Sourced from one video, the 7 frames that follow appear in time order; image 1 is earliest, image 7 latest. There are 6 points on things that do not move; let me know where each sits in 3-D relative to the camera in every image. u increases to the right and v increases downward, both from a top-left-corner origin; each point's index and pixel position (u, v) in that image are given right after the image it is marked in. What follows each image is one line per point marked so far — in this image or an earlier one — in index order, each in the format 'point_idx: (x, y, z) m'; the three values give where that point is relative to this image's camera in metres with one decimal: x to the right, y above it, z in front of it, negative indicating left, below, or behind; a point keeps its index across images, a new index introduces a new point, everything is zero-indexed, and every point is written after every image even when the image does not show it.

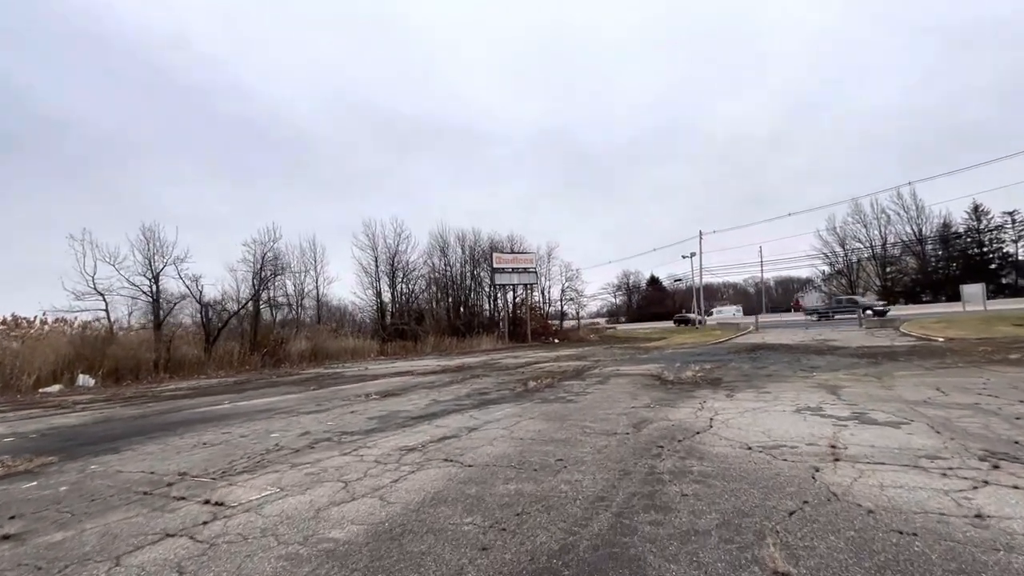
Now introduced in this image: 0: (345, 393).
0: (-4.8, -3.1, +13.7) m
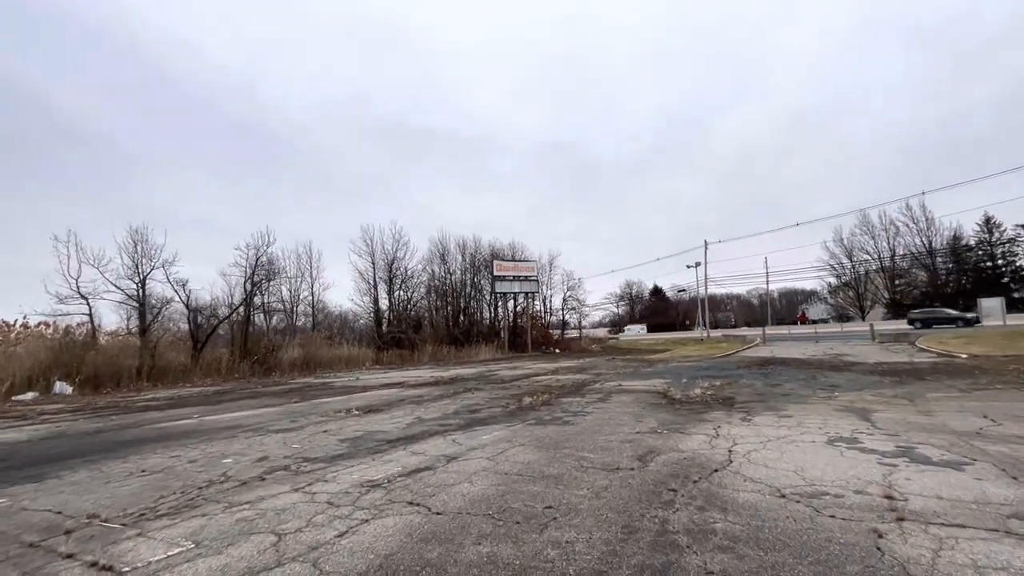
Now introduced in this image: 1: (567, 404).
0: (-5.0, -3.2, +12.6) m
1: (+1.3, -2.8, +11.3) m
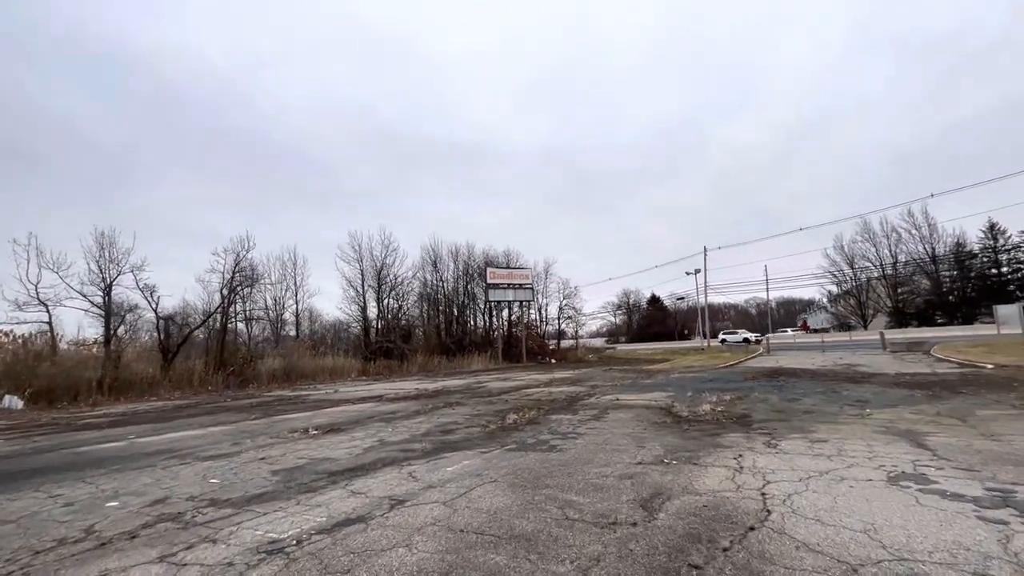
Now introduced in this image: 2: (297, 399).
0: (-5.4, -3.3, +11.1) m
1: (+0.9, -2.8, +9.8) m
2: (-8.8, -4.5, +19.3) m
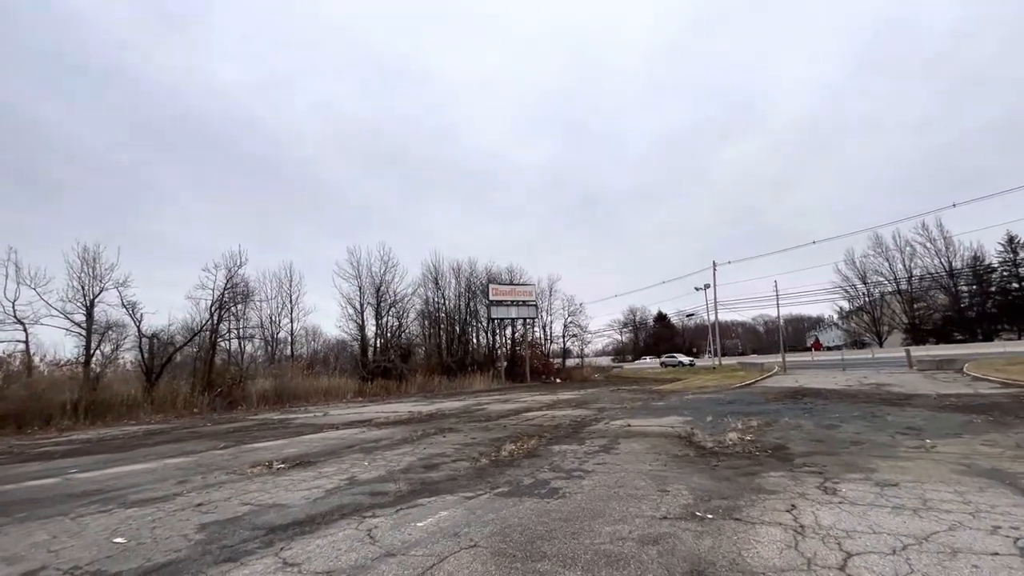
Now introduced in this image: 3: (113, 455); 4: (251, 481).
0: (-5.5, -3.5, +9.7) m
1: (+0.8, -3.0, +8.4) m
2: (-8.8, -5.1, +17.9) m
3: (-9.8, -4.1, +11.6) m
4: (-4.2, -3.1, +7.6) m
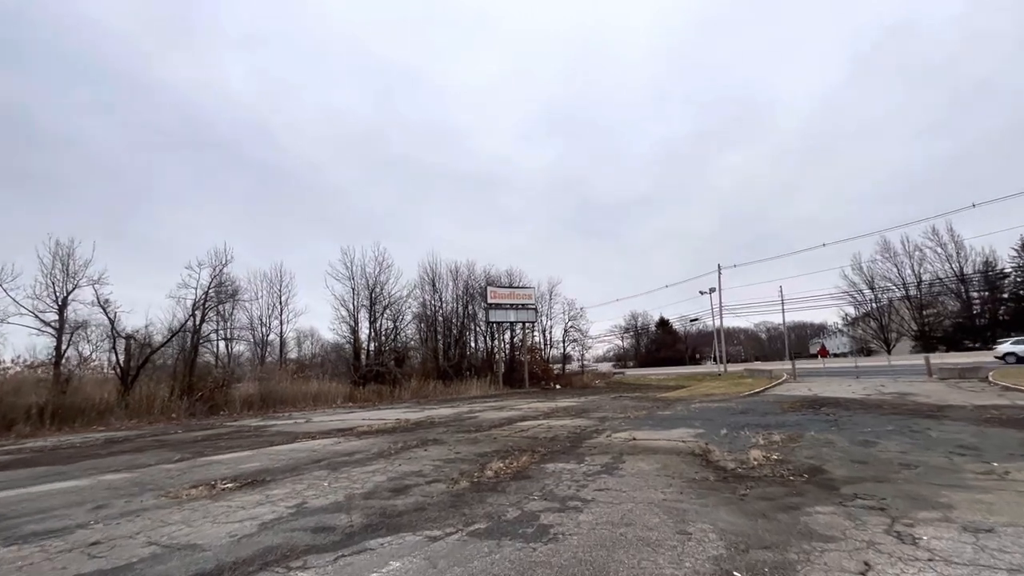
0: (-5.7, -3.4, +8.4) m
1: (+0.6, -2.8, +7.0) m
2: (-9.0, -5.0, +16.6) m
3: (-10.0, -3.9, +10.3) m
4: (-4.4, -2.9, +6.3) m
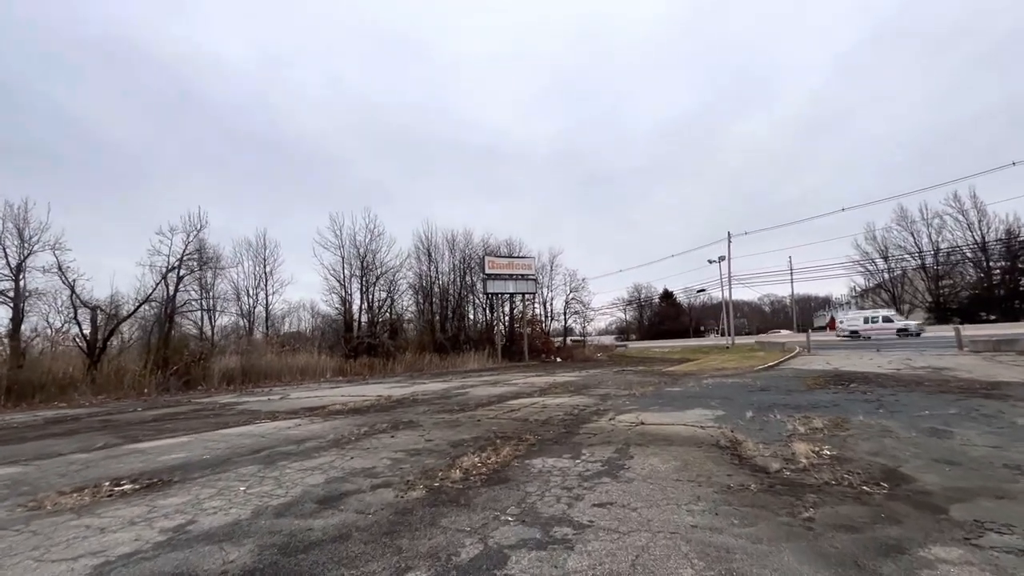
0: (-6.0, -2.6, +6.7) m
1: (+0.3, -2.2, +5.3) m
2: (-9.2, -3.8, +15.0) m
3: (-10.3, -3.1, +8.7) m
4: (-4.7, -2.3, +4.6) m
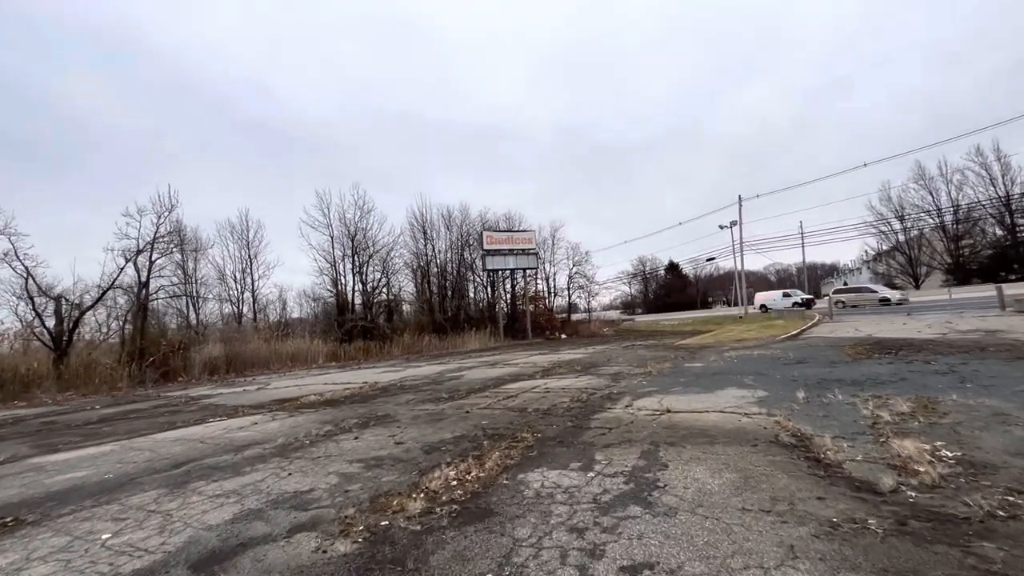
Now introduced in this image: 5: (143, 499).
0: (-6.1, -2.3, +5.0) m
1: (+0.2, -1.7, +3.5) m
2: (-9.2, -3.3, +13.4) m
3: (-10.4, -2.9, +7.0) m
4: (-4.9, -2.1, +2.9) m
5: (-3.7, -2.1, +4.9) m
